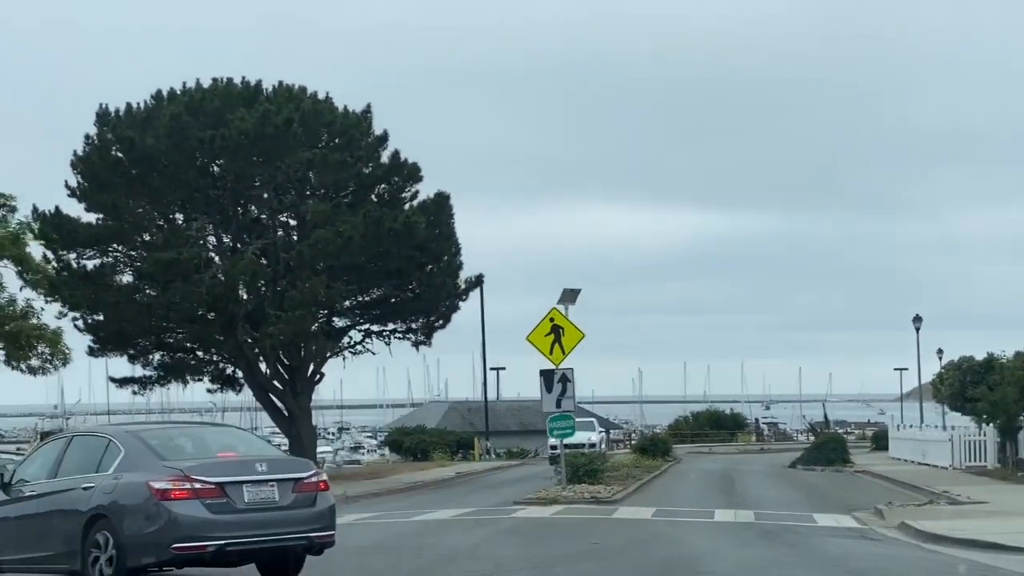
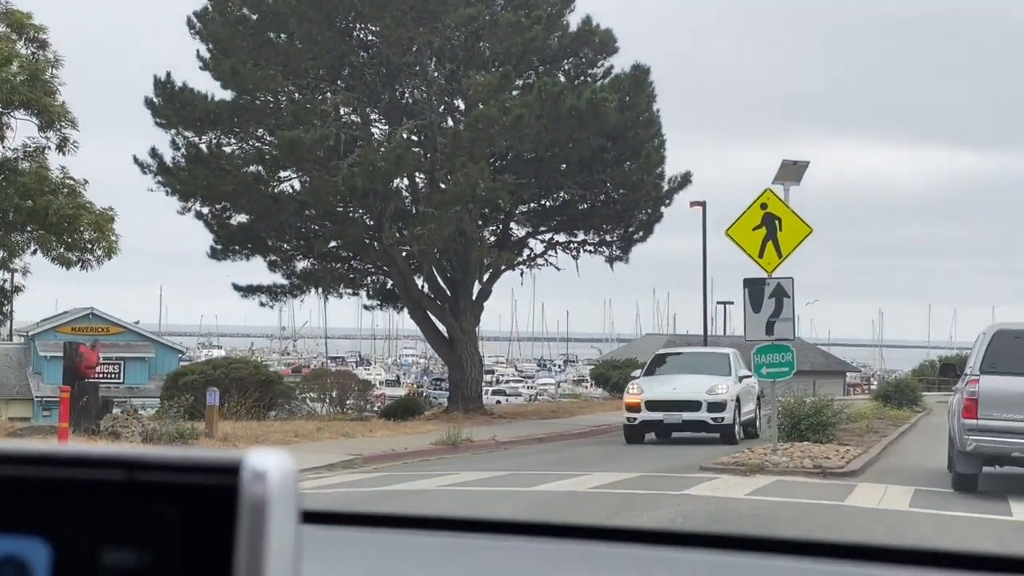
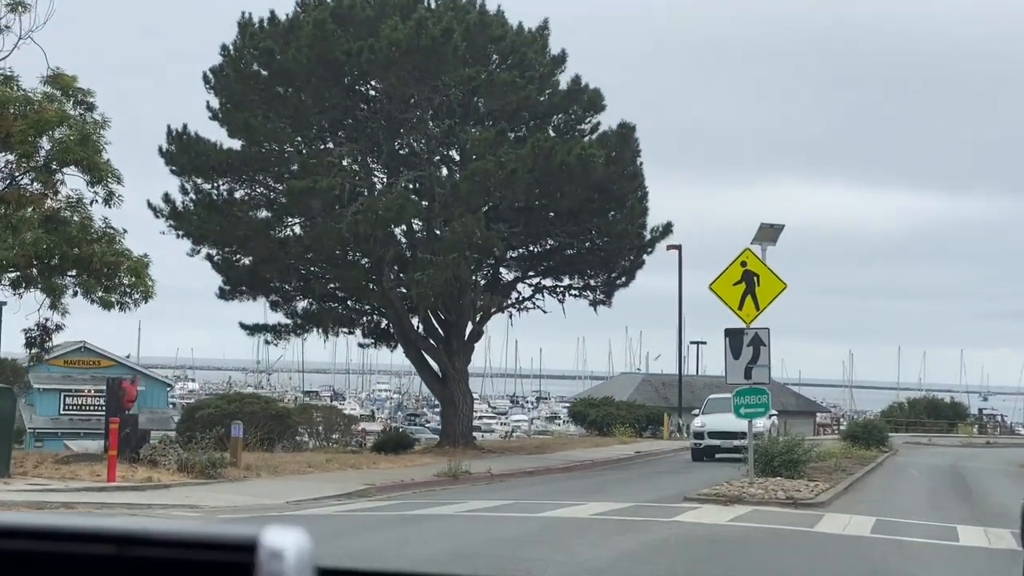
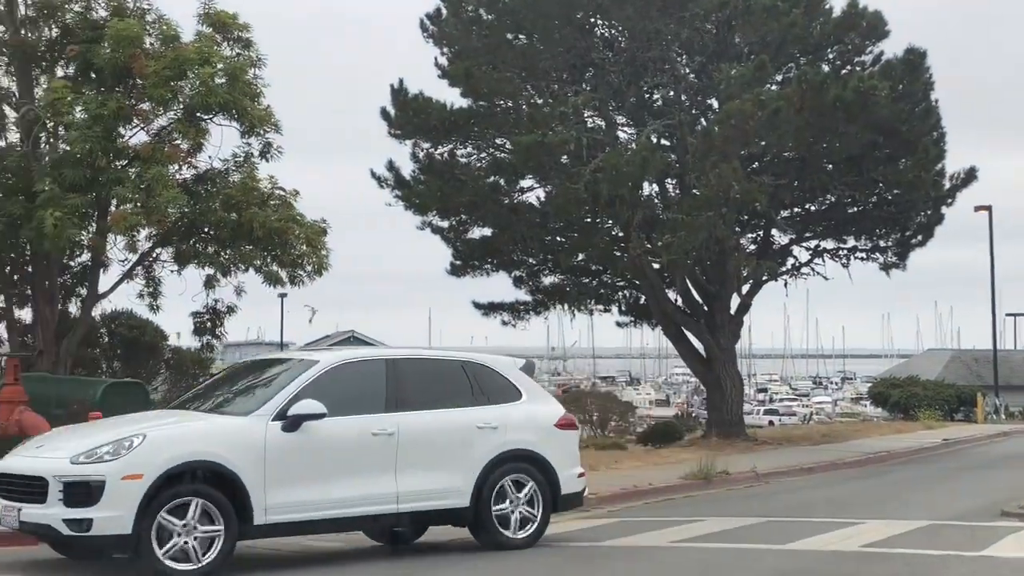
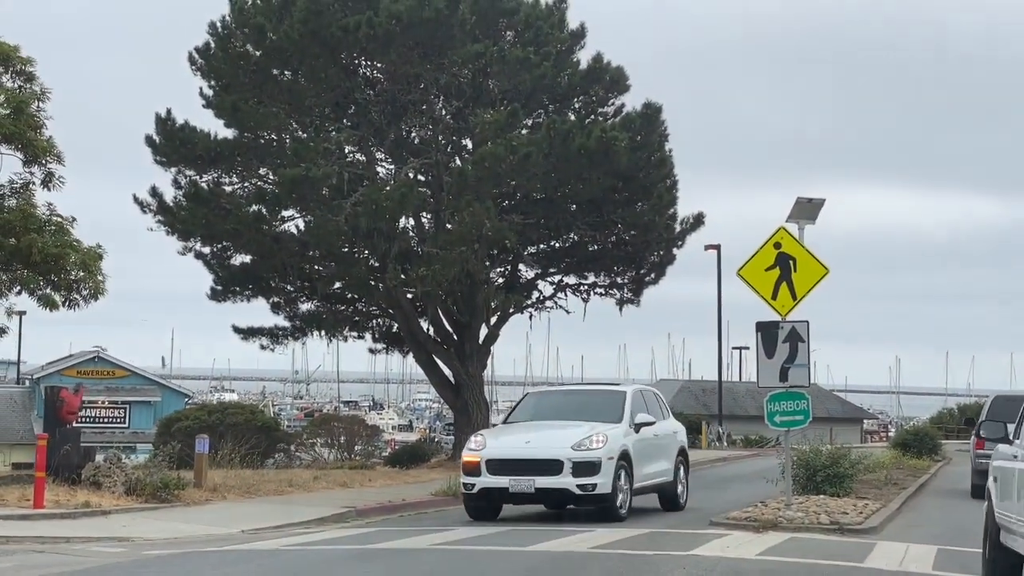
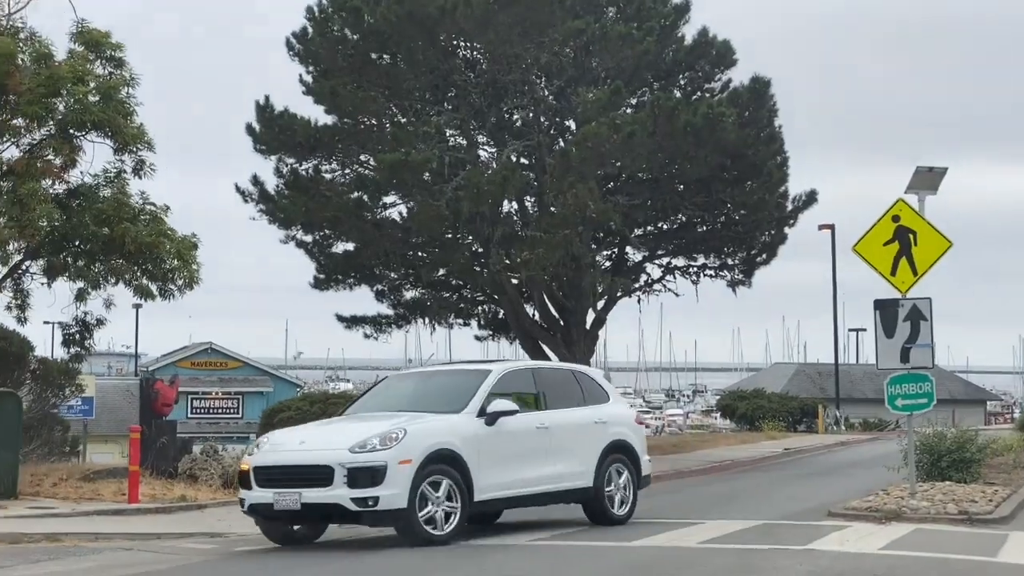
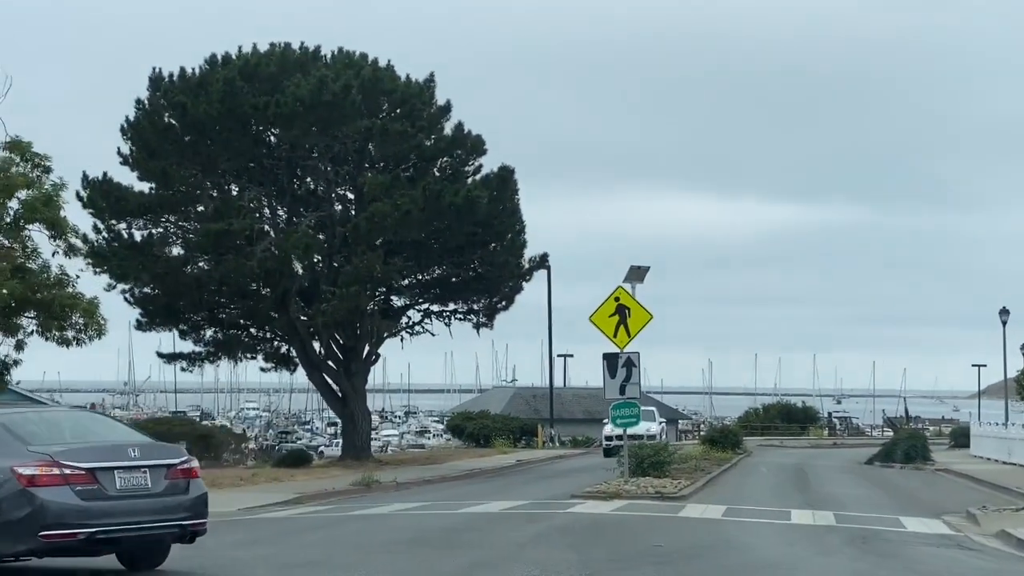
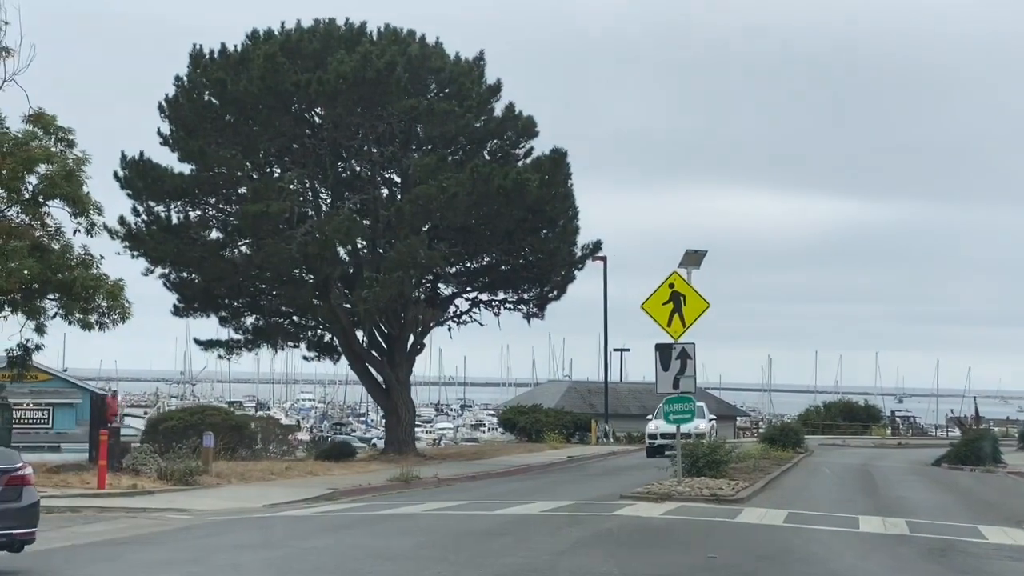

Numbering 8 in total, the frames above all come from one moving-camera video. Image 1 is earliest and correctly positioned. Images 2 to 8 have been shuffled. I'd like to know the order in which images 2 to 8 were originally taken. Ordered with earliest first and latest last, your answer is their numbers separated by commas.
7, 8, 3, 2, 5, 6, 4
